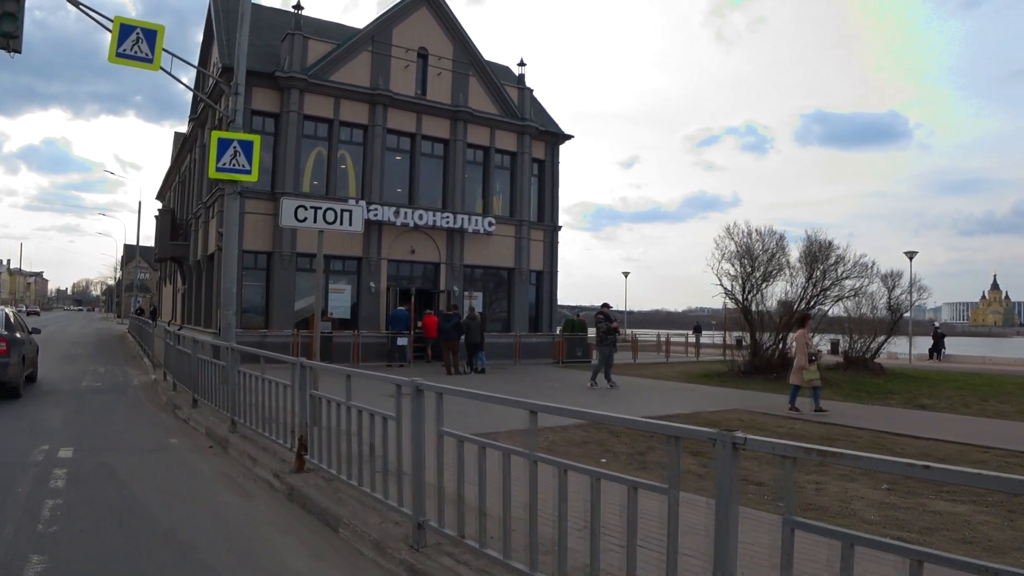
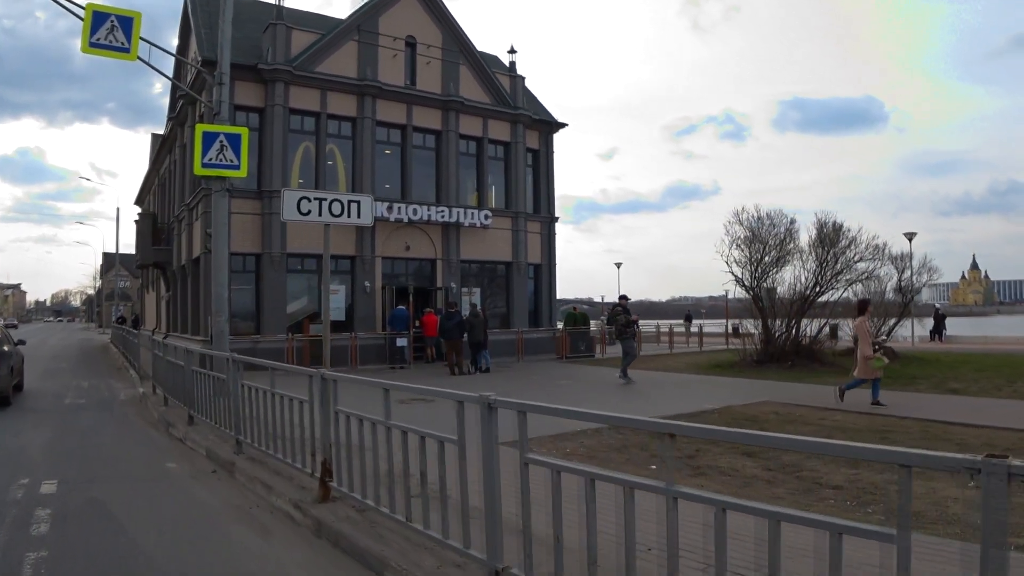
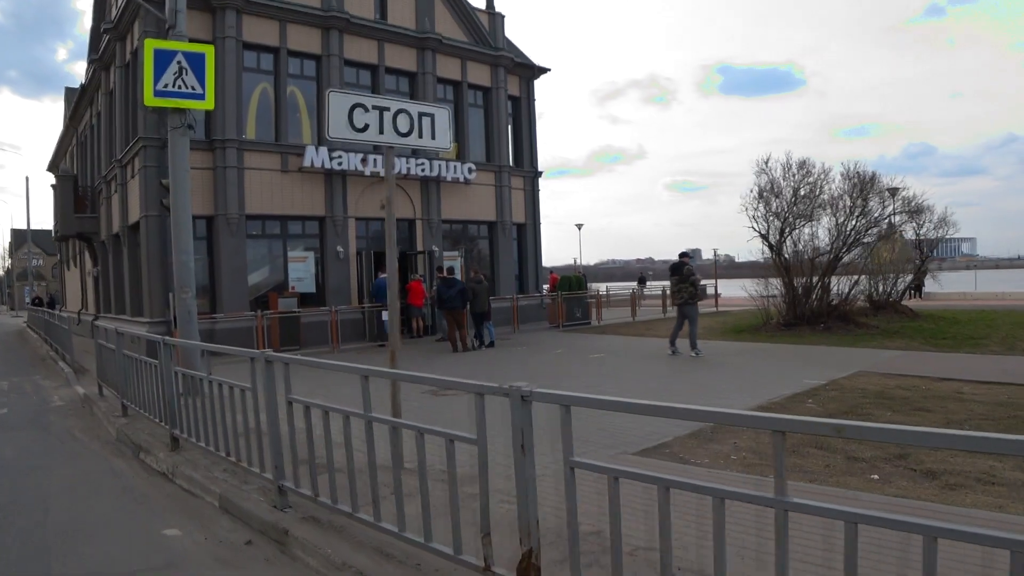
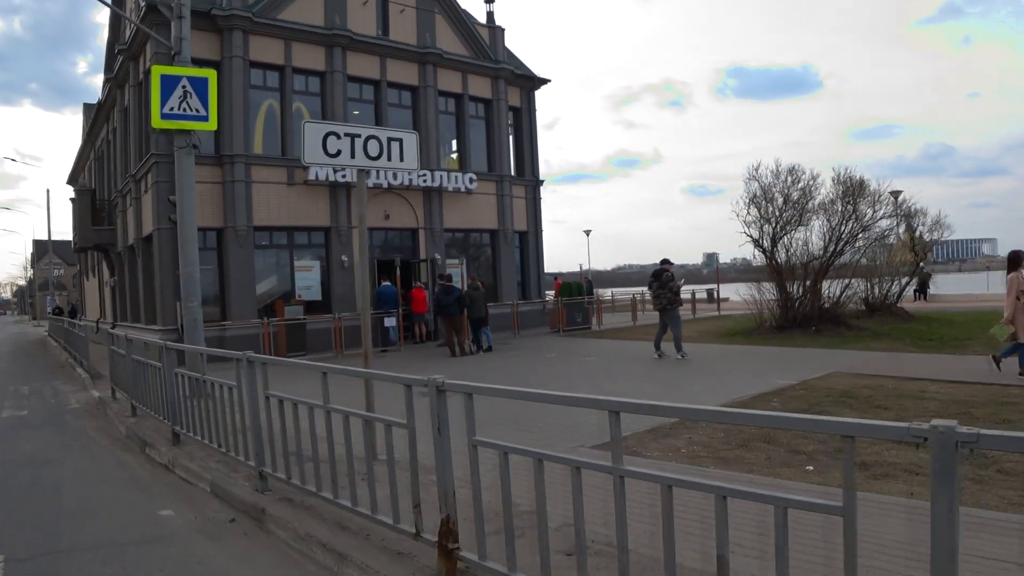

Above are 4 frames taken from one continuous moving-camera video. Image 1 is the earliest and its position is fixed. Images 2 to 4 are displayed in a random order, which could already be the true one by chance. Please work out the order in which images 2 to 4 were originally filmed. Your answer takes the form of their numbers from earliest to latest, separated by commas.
2, 4, 3
